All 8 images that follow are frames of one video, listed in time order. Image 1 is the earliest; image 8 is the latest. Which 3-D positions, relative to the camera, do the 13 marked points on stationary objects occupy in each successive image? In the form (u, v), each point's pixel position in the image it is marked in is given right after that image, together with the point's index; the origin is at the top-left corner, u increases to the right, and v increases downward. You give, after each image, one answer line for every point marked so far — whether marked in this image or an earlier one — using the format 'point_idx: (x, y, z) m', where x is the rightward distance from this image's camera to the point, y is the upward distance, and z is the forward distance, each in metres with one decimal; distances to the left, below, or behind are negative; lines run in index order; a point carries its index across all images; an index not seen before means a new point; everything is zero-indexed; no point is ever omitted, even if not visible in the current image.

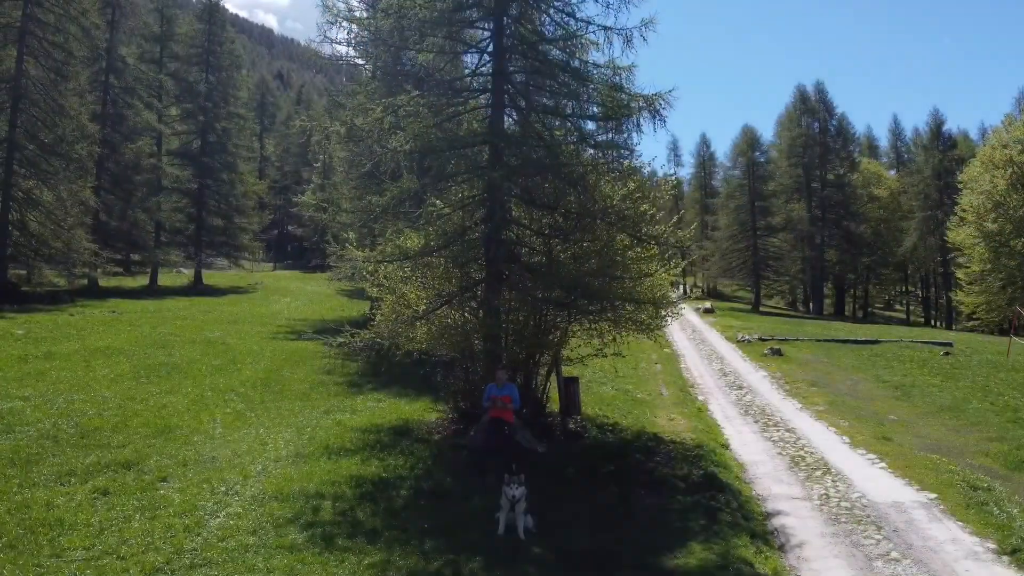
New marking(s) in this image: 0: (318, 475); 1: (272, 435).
0: (-2.5, -2.4, +10.5) m
1: (-3.7, -2.3, +13.0) m
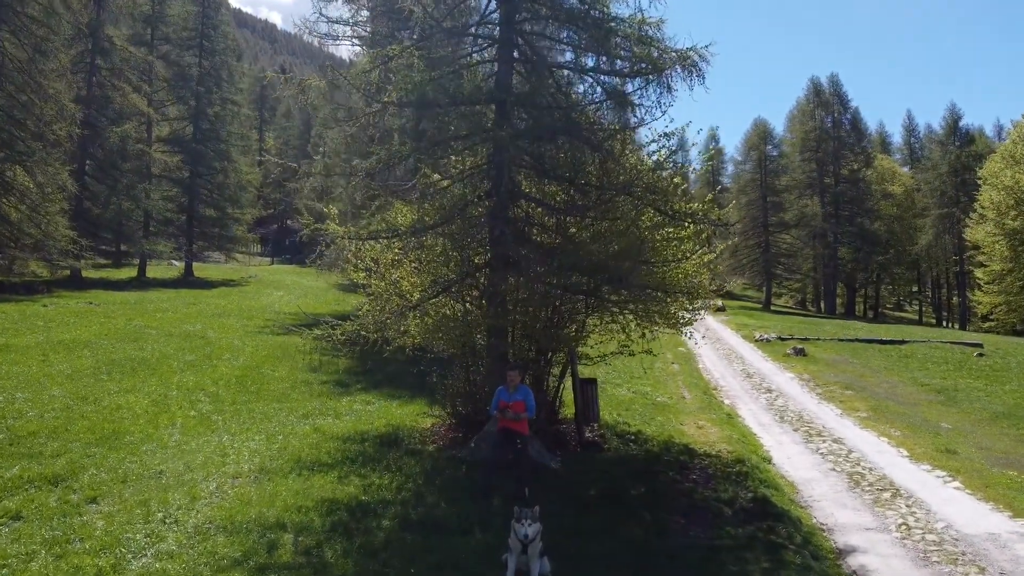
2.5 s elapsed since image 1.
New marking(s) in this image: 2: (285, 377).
0: (-2.3, -2.2, +8.5) m
1: (-3.6, -2.1, +11.0) m
2: (-4.7, -1.8, +17.0) m
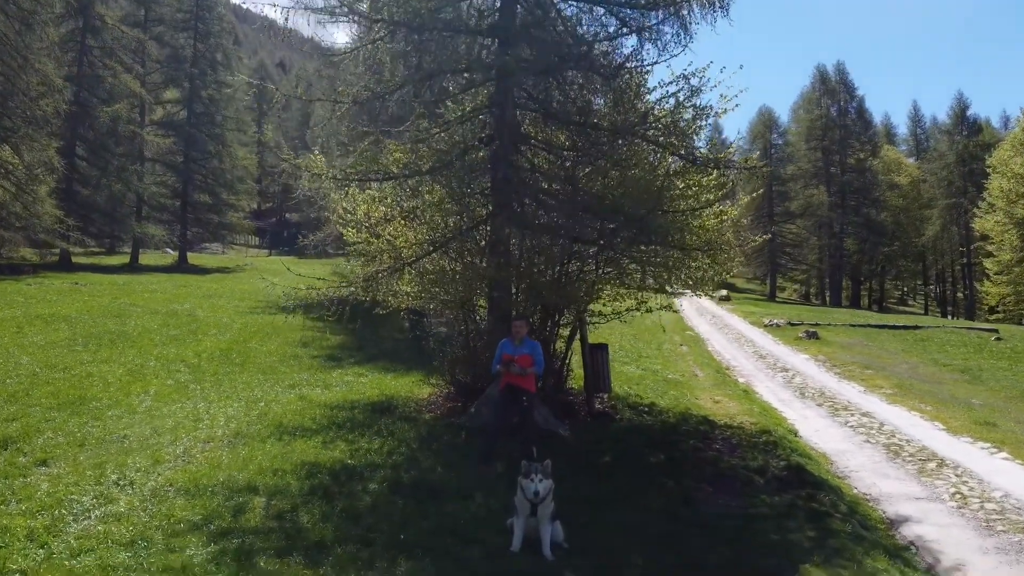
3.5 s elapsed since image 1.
0: (-2.3, -1.6, +7.5) m
1: (-3.6, -1.5, +10.0) m
2: (-4.6, -1.2, +16.0) m
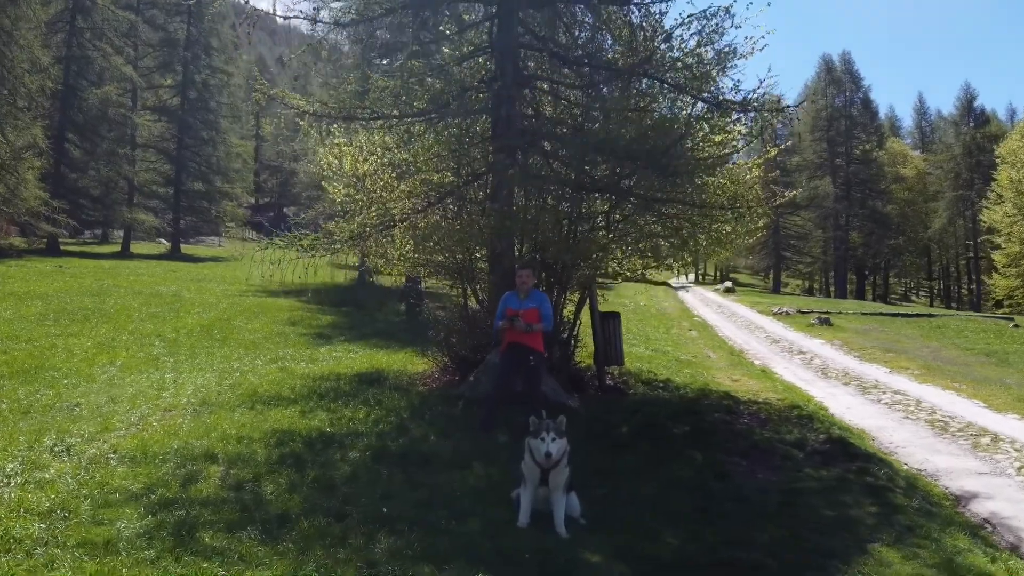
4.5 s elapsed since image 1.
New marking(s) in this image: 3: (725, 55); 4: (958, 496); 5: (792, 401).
0: (-2.3, -1.1, +6.5) m
1: (-3.5, -1.0, +9.0) m
2: (-4.6, -0.7, +15.0) m
3: (+2.4, +2.6, +9.4) m
4: (+3.4, -1.6, +6.3) m
5: (+3.4, -1.4, +10.2) m
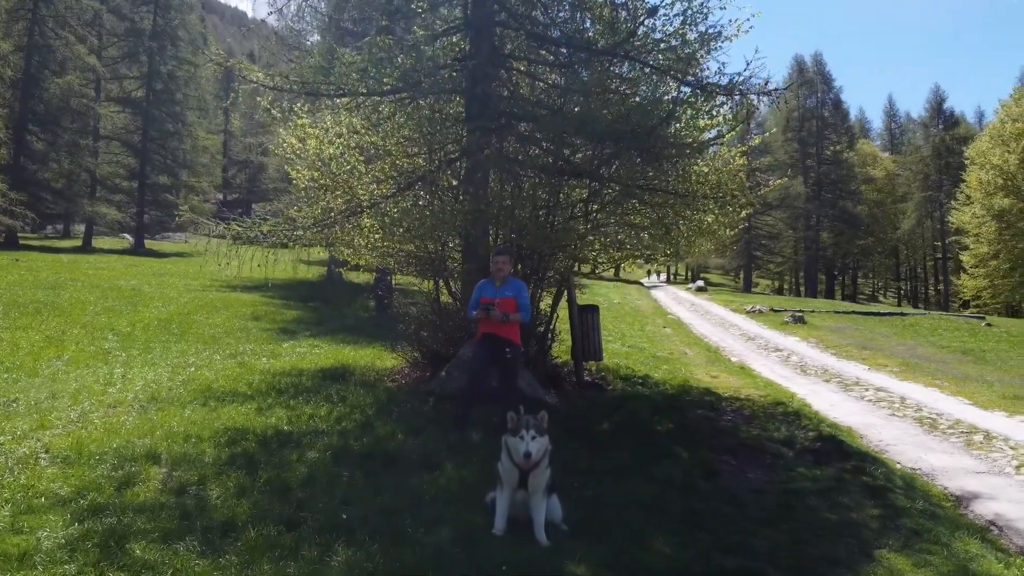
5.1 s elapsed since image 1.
0: (-2.5, -1.0, +6.0) m
1: (-3.8, -0.9, +8.4) m
2: (-5.1, -0.6, +14.3) m
3: (+2.1, +2.7, +9.0) m
4: (+3.2, -1.5, +5.9) m
5: (+3.1, -1.3, +9.9) m
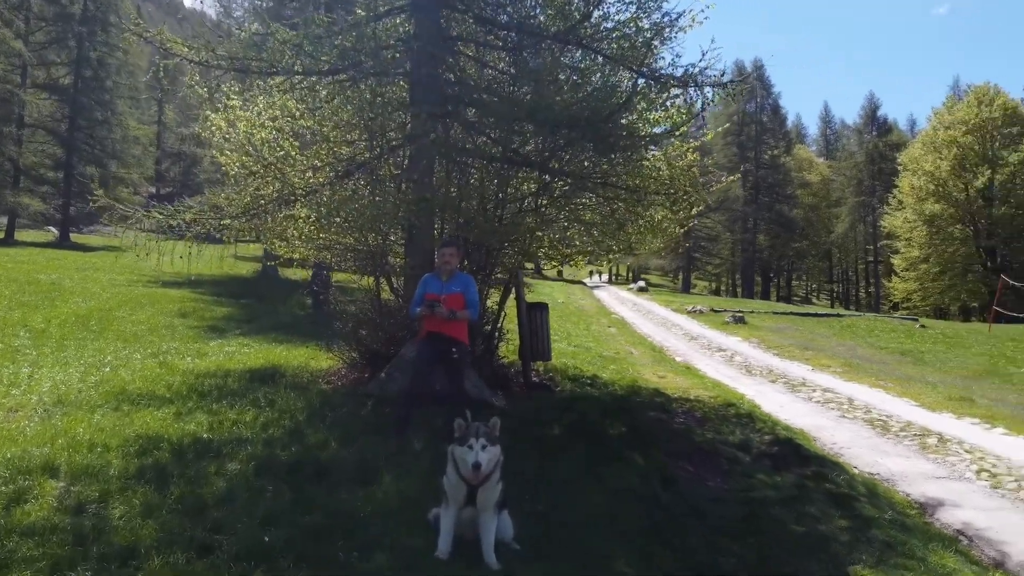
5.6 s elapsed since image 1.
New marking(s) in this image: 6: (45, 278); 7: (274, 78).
0: (-2.8, -0.9, +5.4) m
1: (-4.3, -0.8, +7.7) m
2: (-6.0, -0.5, +13.5) m
3: (+1.6, +2.7, +8.7) m
4: (+2.8, -1.5, +5.7) m
5: (+2.5, -1.3, +9.6) m
6: (-10.9, +0.2, +19.5) m
7: (-2.3, +2.0, +8.1) m
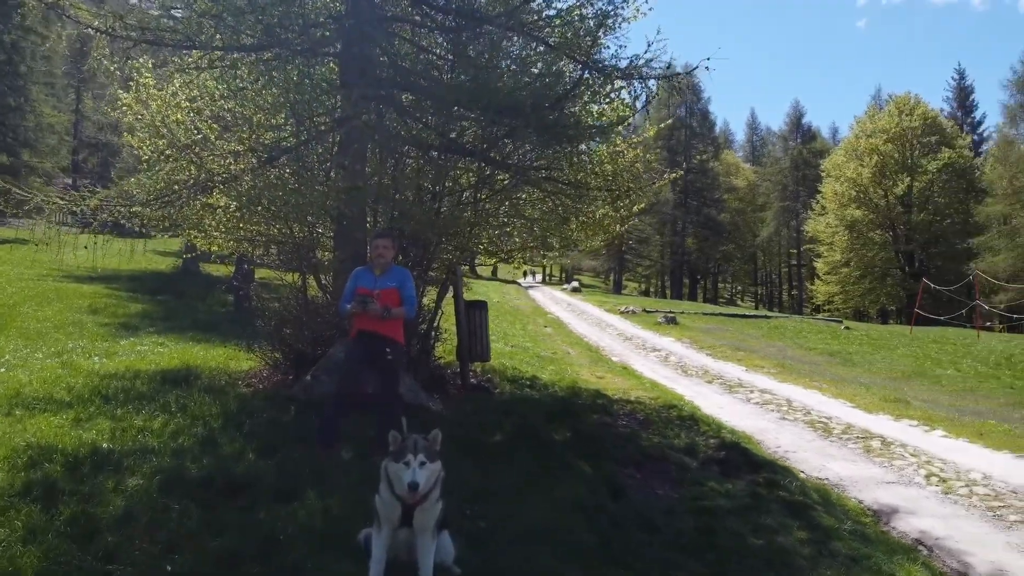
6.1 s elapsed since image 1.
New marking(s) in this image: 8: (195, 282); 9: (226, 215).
0: (-3.2, -0.9, +4.7) m
1: (-4.9, -0.7, +6.9) m
2: (-7.0, -0.4, +12.6) m
3: (+1.0, +2.7, +8.4) m
4: (+2.4, -1.5, +5.5) m
5: (+1.7, -1.3, +9.4) m
6: (-12.3, +0.4, +18.1) m
7: (-2.9, +2.1, +7.5) m
8: (-7.3, +0.1, +19.2) m
9: (-2.8, +0.7, +8.3) m
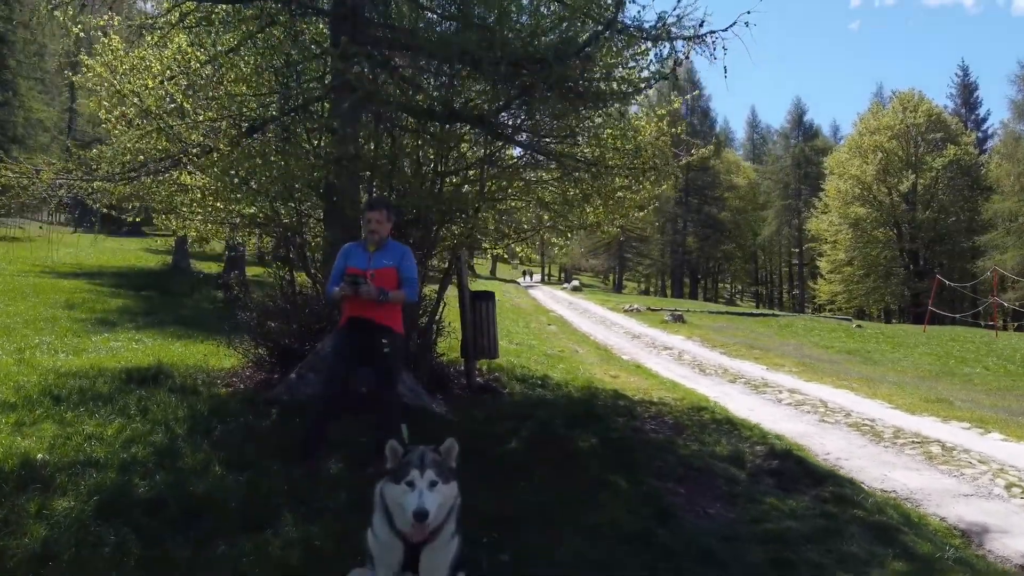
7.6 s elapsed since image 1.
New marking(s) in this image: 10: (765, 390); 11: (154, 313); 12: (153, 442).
0: (-3.0, -0.8, +3.8) m
1: (-4.8, -0.6, +6.0) m
2: (-6.9, -0.3, +11.7) m
3: (+1.1, +2.9, +7.5) m
4: (+2.5, -1.4, +4.6) m
5: (+1.8, -1.2, +8.5) m
6: (-12.3, +0.5, +17.2) m
7: (-2.7, +2.2, +6.6) m
8: (-7.2, +0.2, +18.4) m
9: (-2.7, +0.8, +7.4) m
10: (+3.2, -1.3, +10.6) m
11: (-5.5, -0.4, +13.1) m
12: (-1.9, -0.8, +4.4) m
